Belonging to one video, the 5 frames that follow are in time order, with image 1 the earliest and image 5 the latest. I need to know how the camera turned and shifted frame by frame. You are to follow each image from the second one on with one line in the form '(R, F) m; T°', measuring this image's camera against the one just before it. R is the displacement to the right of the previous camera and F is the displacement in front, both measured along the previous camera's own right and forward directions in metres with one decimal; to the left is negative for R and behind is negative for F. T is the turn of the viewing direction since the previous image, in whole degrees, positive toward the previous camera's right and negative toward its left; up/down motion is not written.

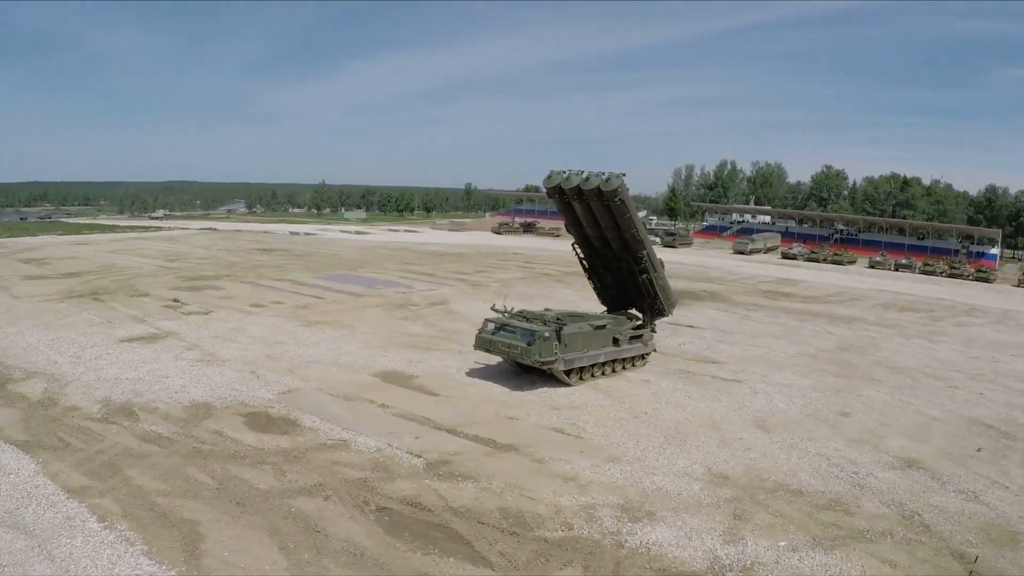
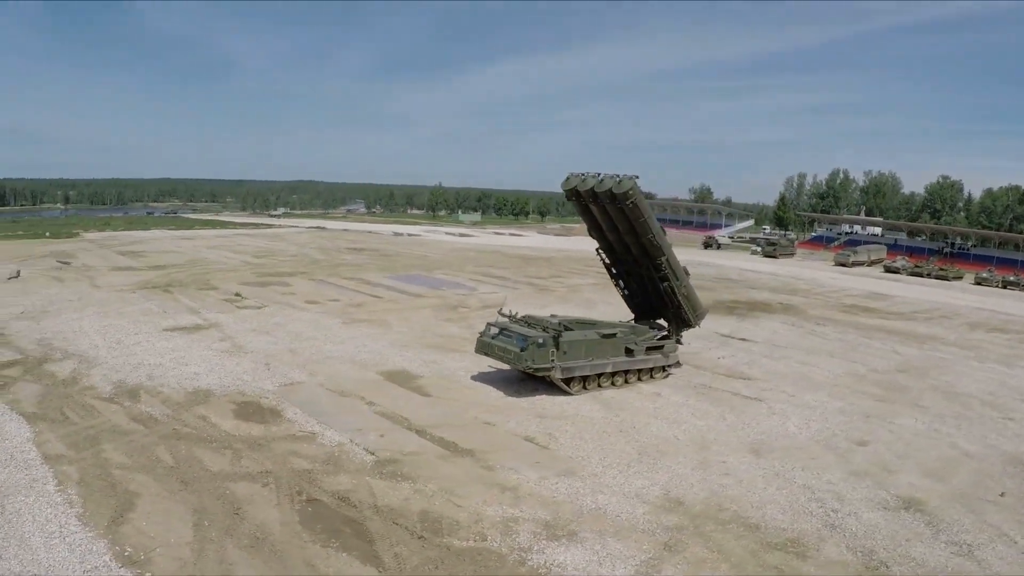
(+3.3, +0.4) m; -10°
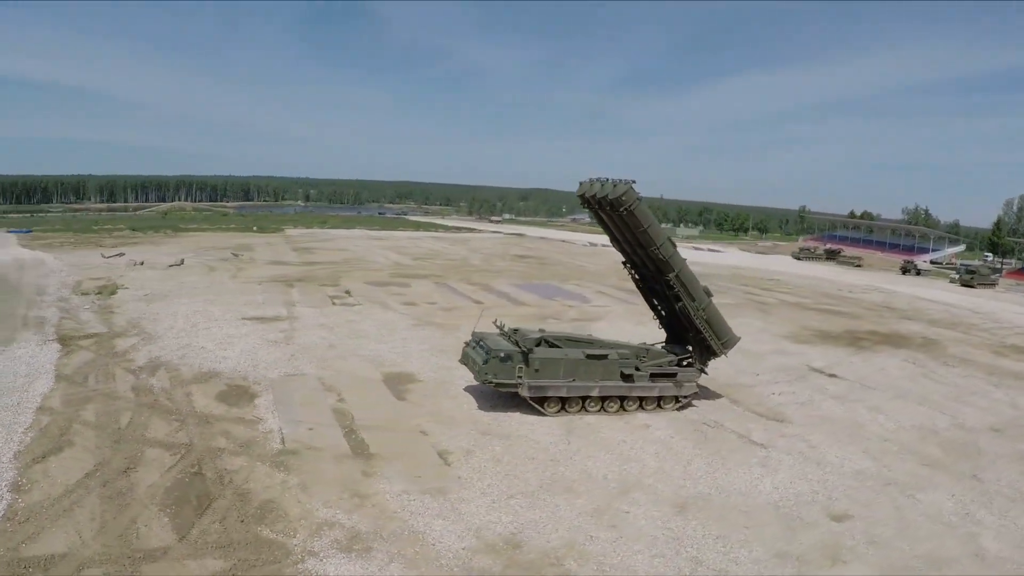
(+6.8, +1.5) m; -21°
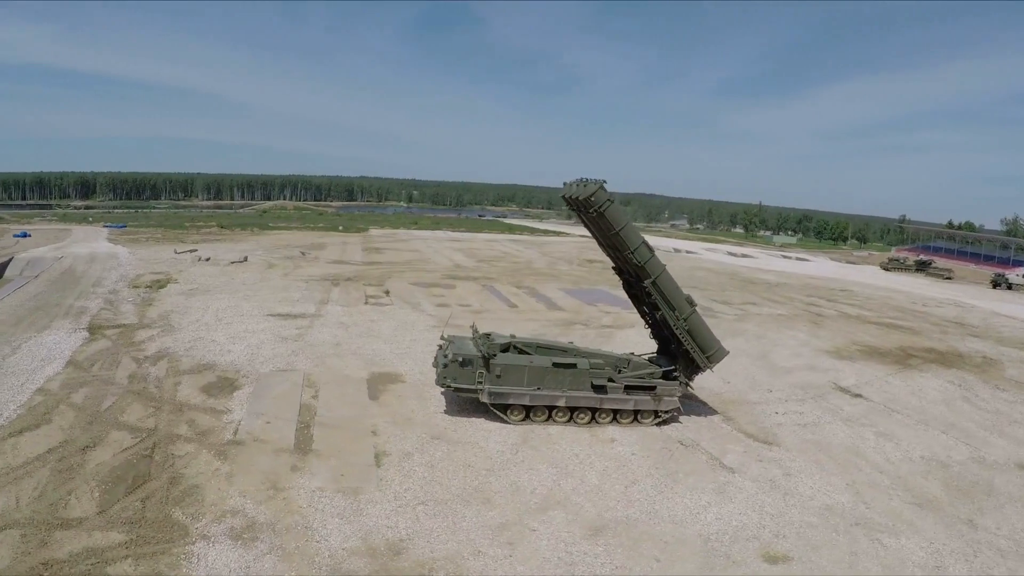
(+3.7, +0.6) m; -10°
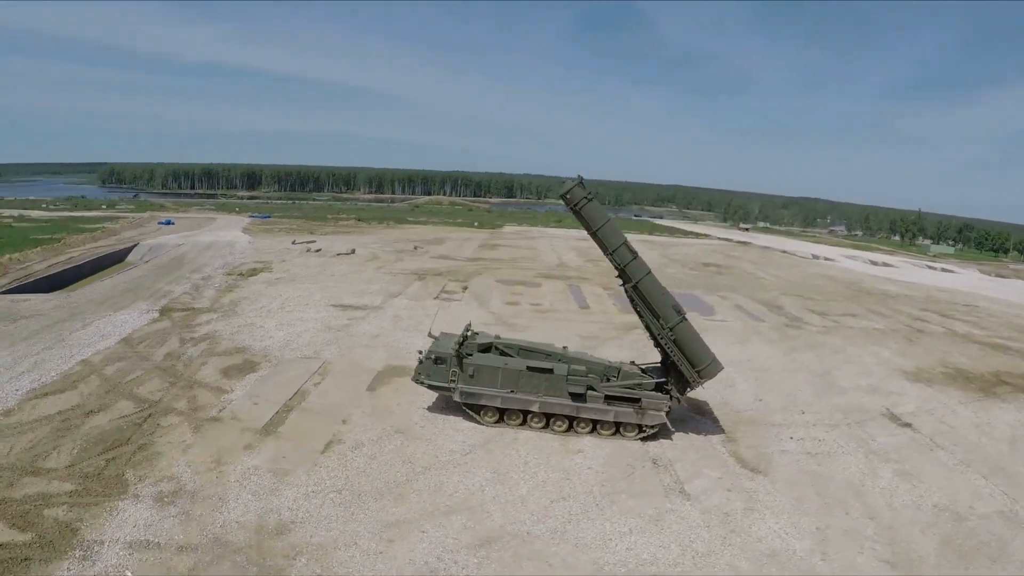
(+4.7, +1.0) m; -15°
